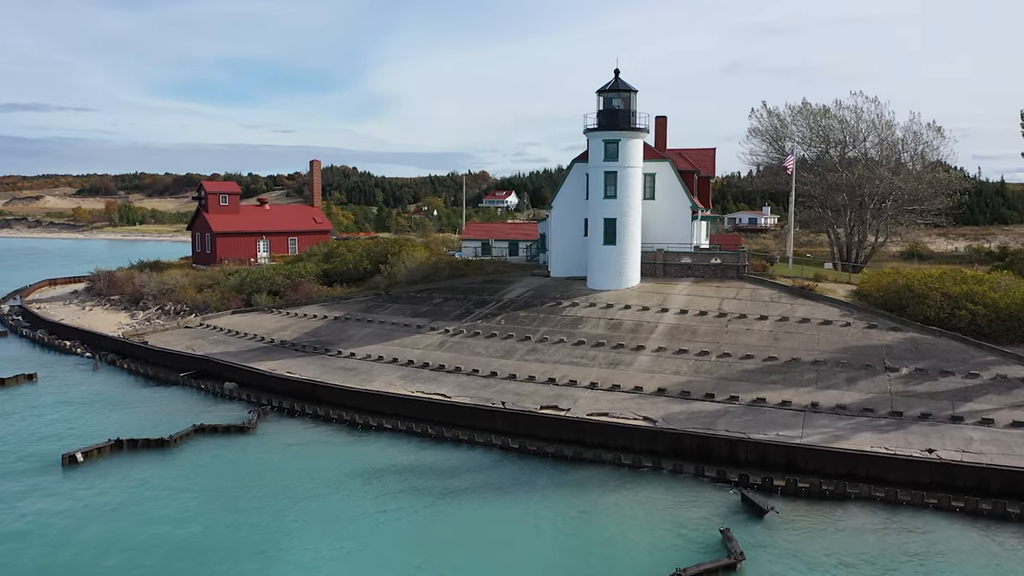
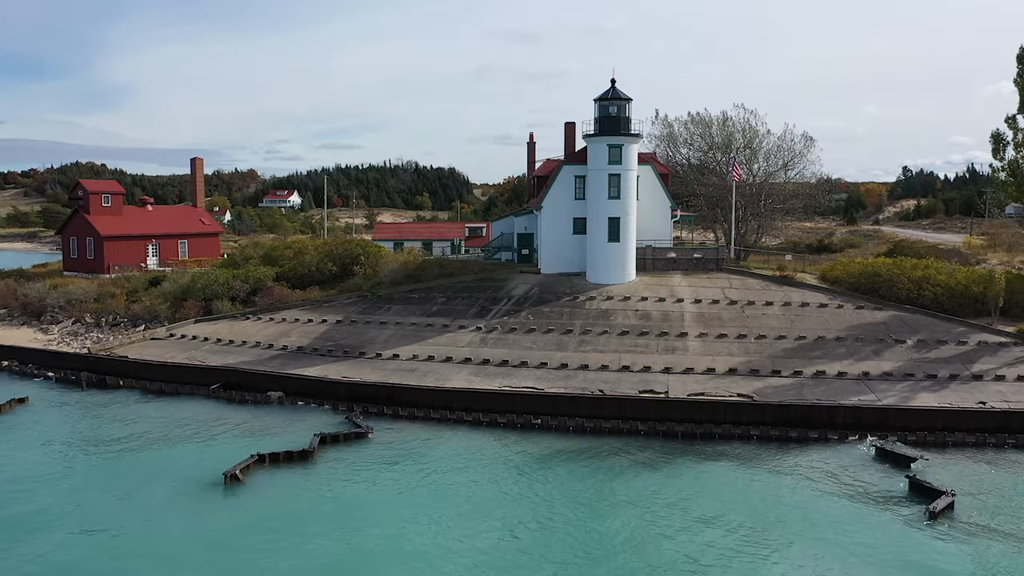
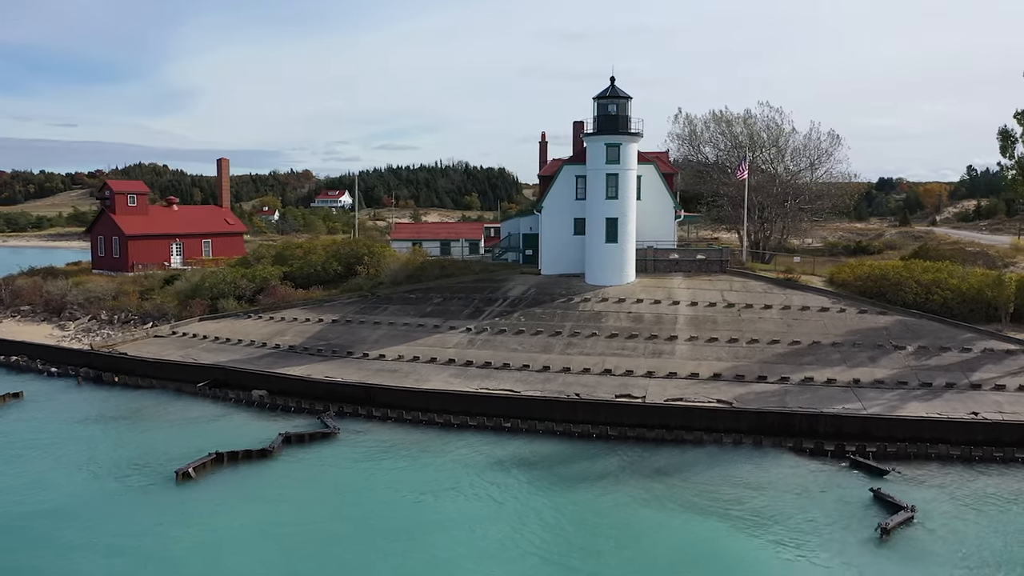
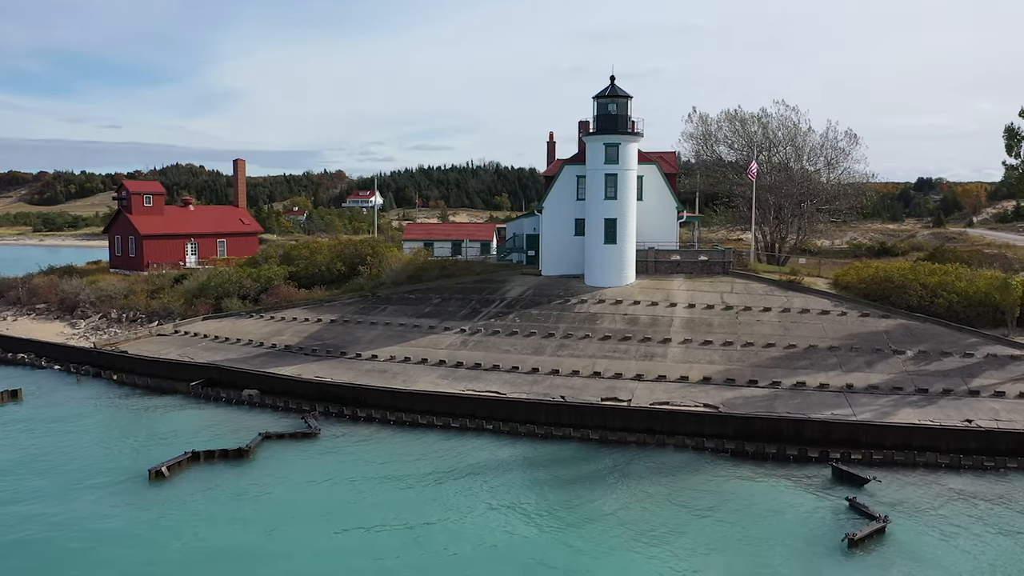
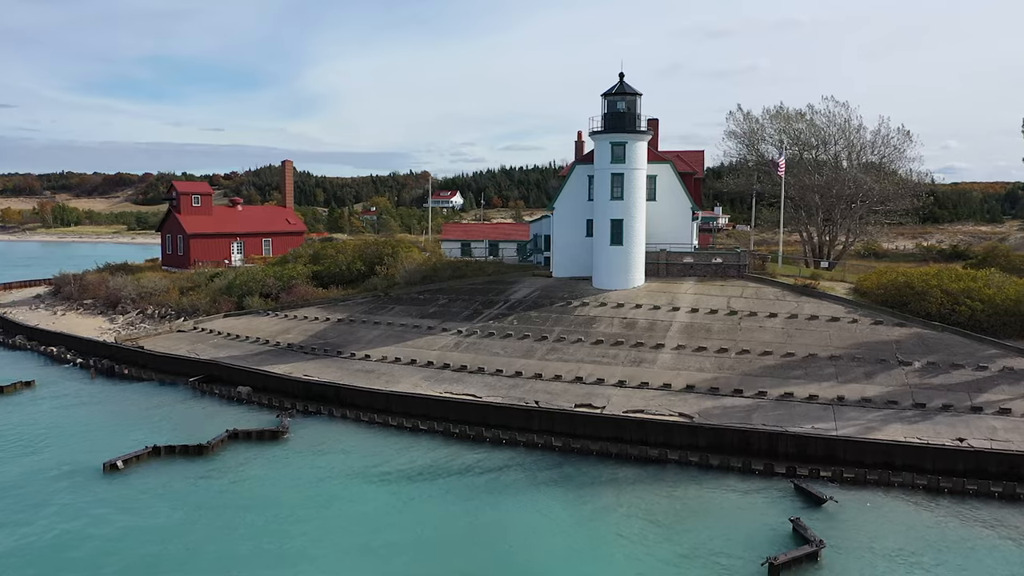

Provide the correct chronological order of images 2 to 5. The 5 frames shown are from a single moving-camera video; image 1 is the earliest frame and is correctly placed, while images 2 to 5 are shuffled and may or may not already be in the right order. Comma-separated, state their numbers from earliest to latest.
5, 4, 3, 2
